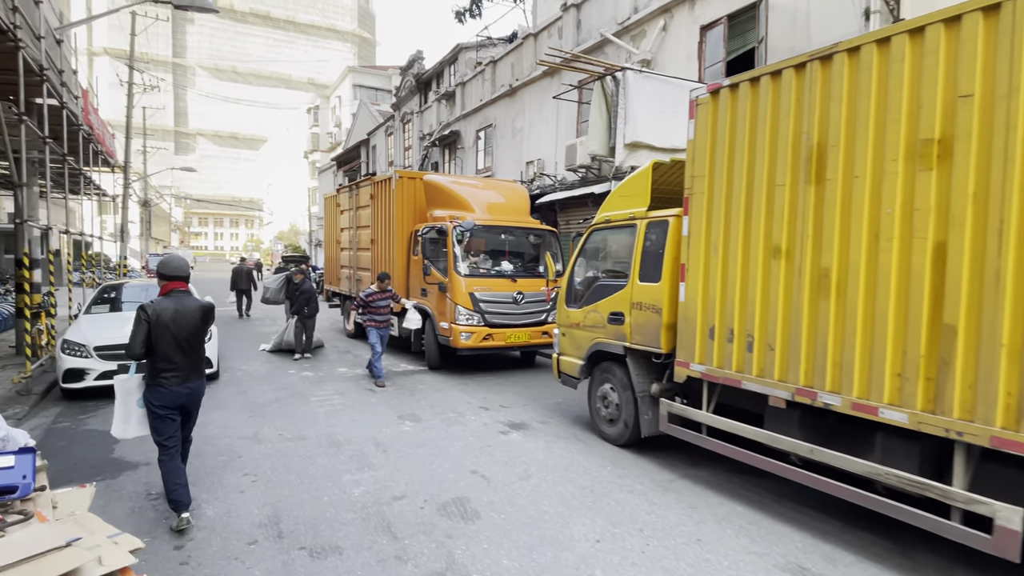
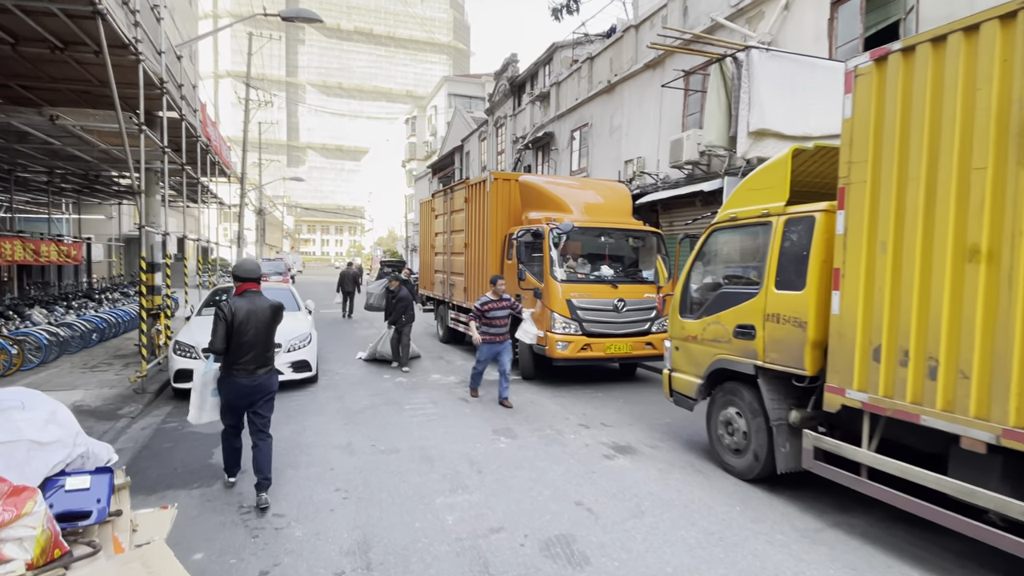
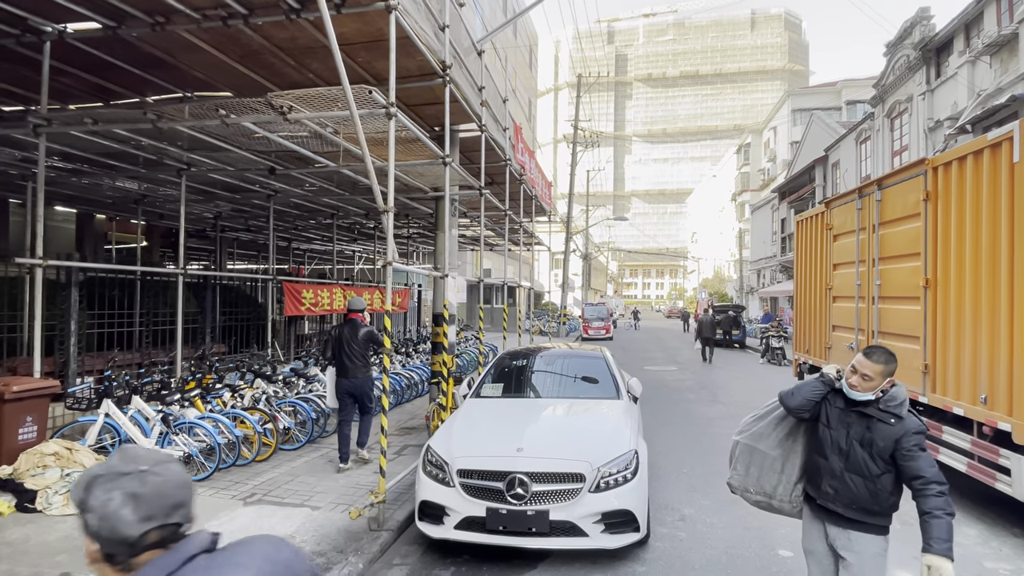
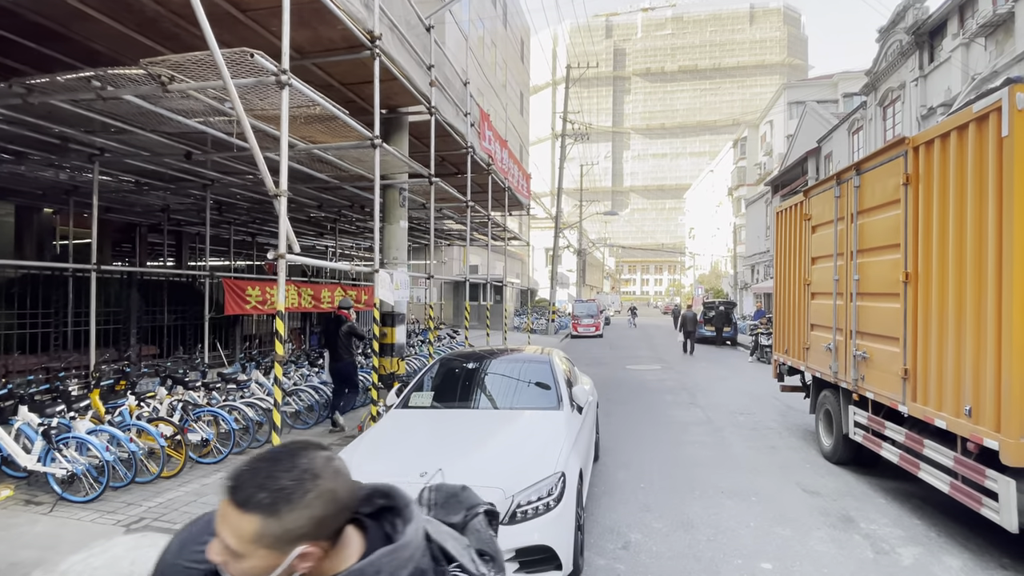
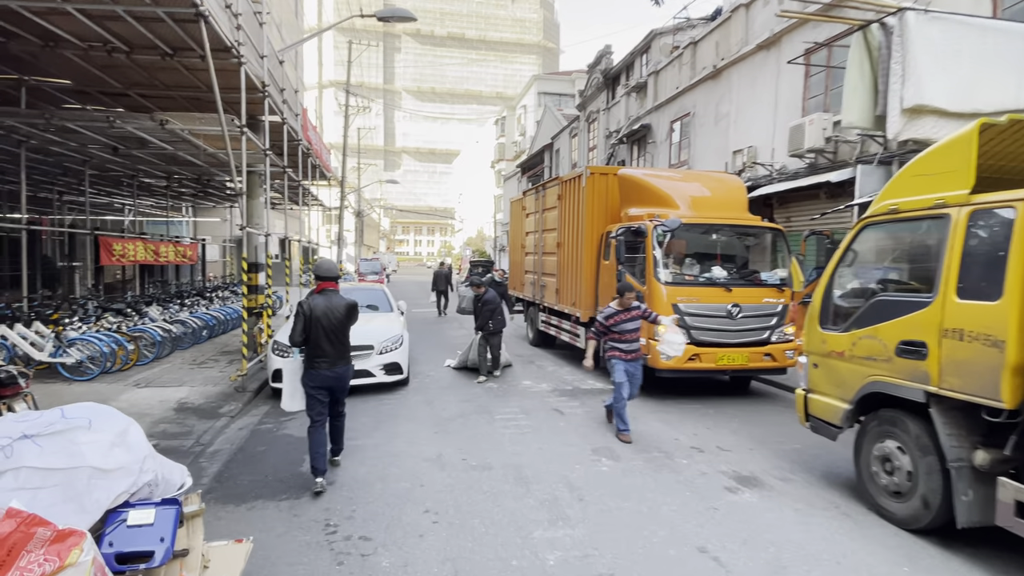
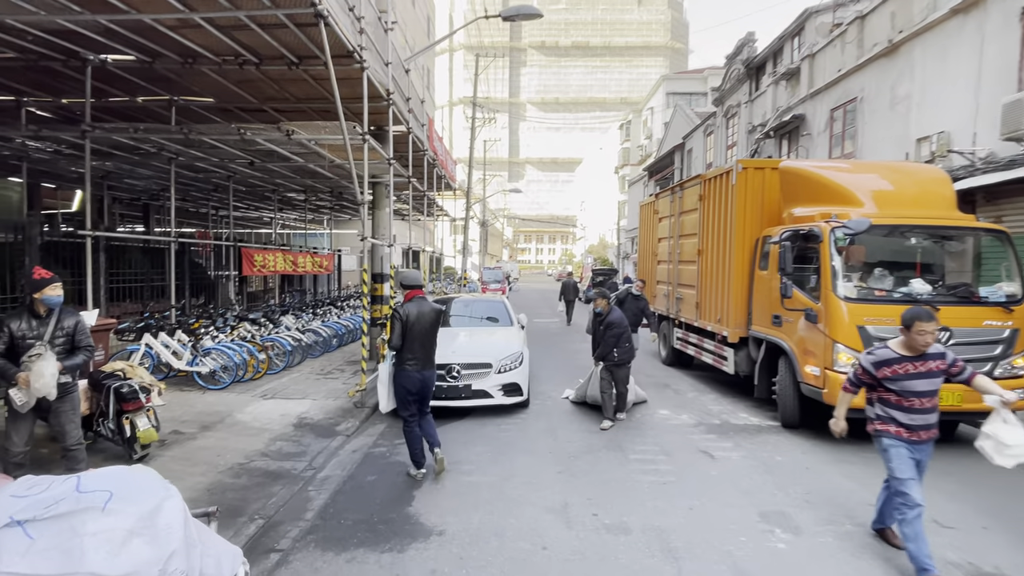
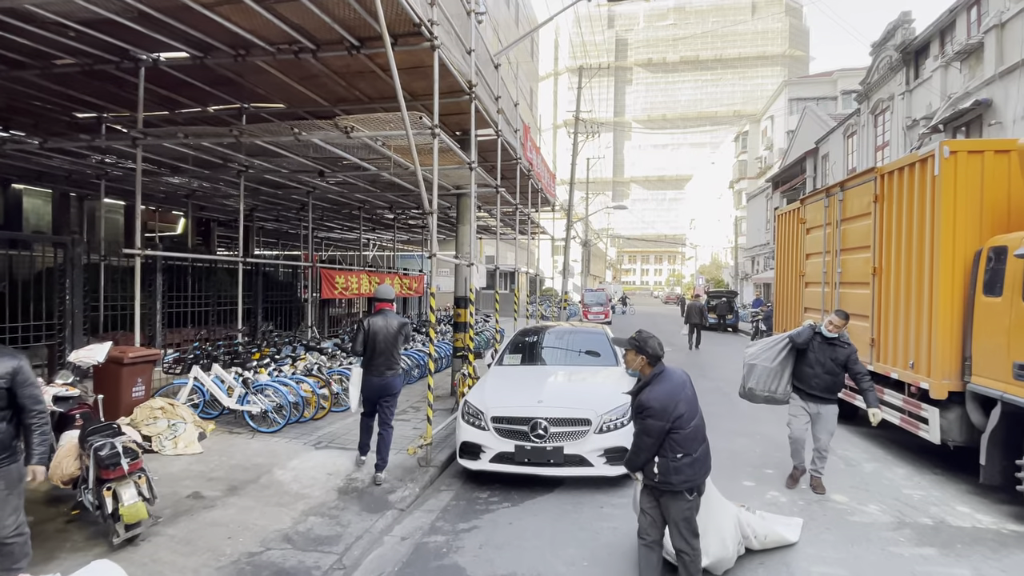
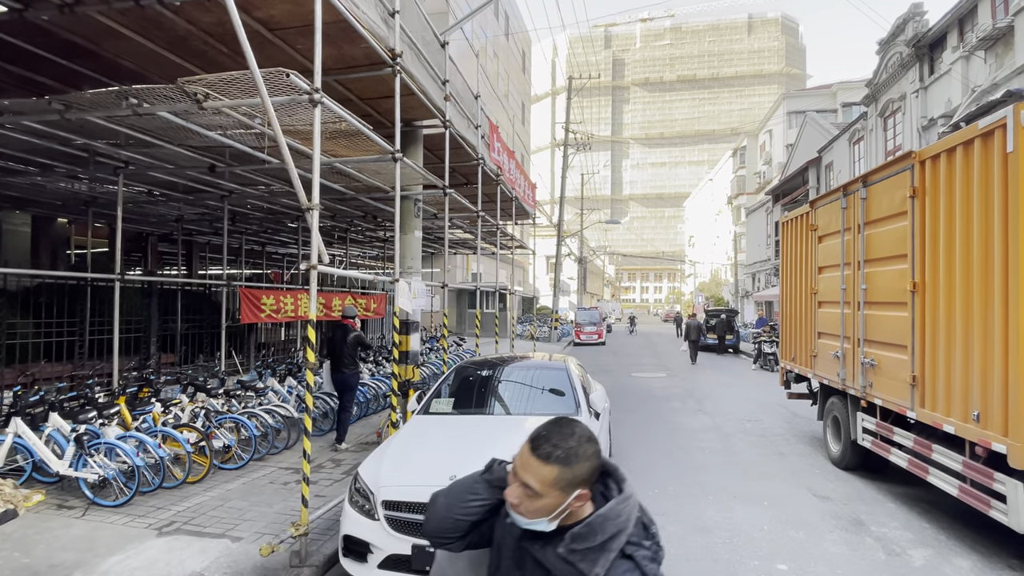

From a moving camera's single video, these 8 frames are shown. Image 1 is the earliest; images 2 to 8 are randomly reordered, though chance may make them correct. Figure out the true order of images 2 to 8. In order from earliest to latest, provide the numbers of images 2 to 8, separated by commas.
2, 5, 6, 7, 3, 8, 4
